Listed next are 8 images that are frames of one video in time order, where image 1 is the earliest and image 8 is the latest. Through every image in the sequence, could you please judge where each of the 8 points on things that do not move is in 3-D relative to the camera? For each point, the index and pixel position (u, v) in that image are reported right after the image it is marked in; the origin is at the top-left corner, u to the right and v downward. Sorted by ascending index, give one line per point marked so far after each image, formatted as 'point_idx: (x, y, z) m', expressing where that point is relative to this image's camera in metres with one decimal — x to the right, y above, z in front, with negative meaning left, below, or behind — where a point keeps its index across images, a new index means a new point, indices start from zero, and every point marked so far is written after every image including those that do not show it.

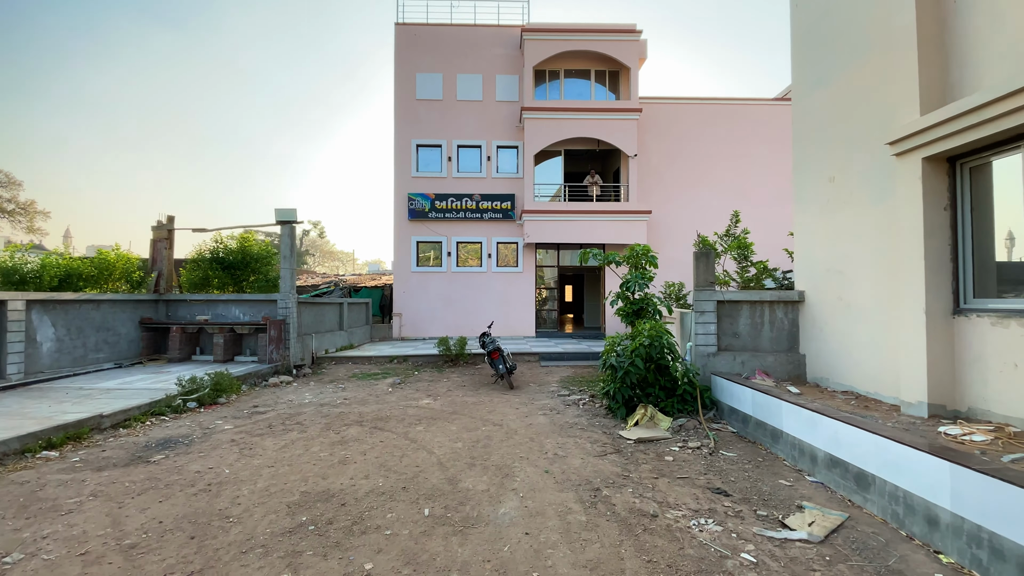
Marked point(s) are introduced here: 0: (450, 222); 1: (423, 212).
0: (-2.0, +2.1, +15.1) m
1: (-2.8, +2.4, +15.0) m
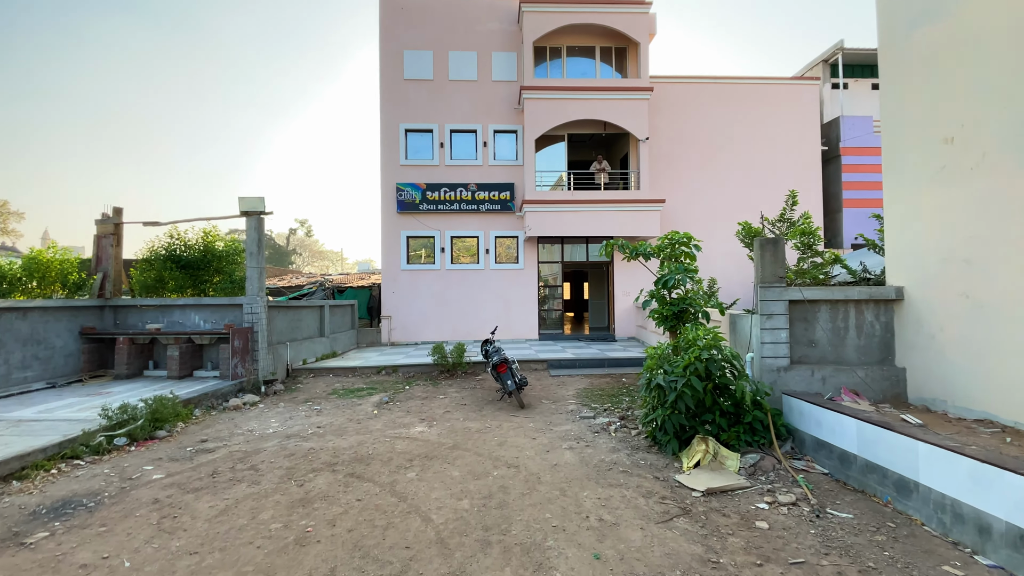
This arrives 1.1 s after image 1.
0: (-2.0, +2.1, +13.7) m
1: (-2.8, +2.4, +13.5) m
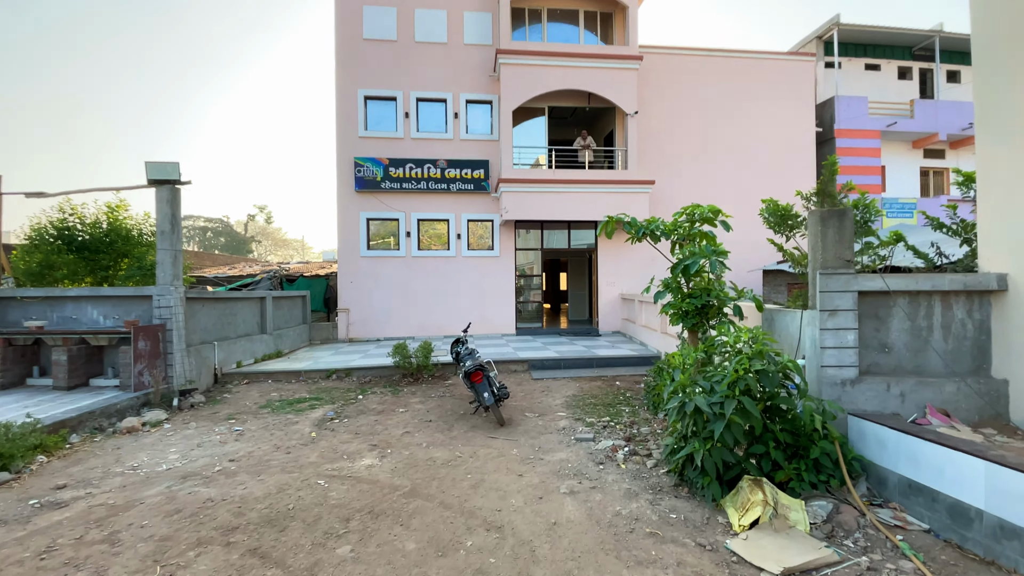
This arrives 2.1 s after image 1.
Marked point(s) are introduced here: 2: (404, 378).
0: (-2.6, +2.4, +12.1) m
1: (-3.5, +2.7, +11.9) m
2: (-1.8, -1.5, +7.7) m
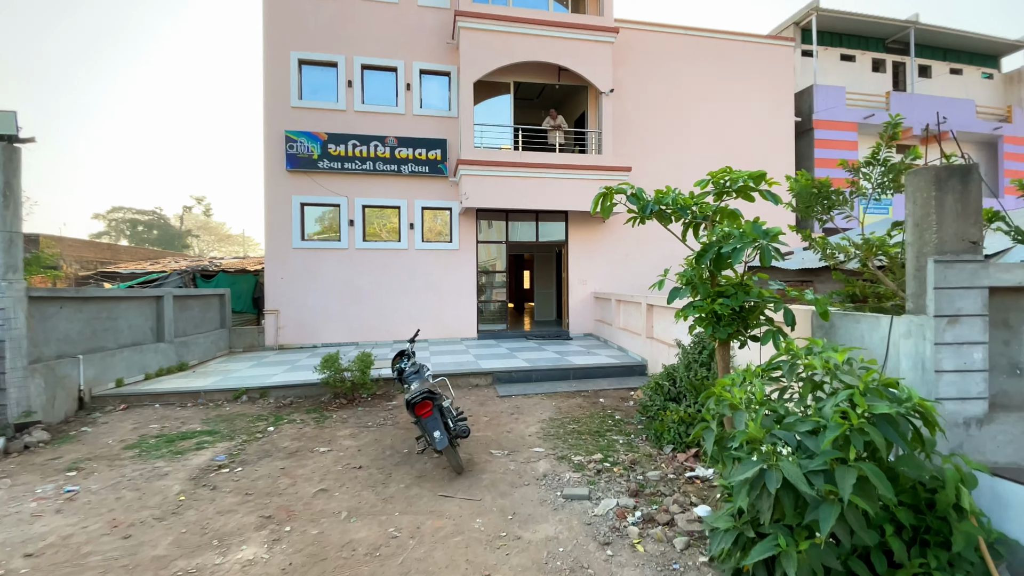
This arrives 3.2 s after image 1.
0: (-3.5, +2.4, +10.4) m
1: (-4.3, +2.7, +10.1) m
2: (-2.3, -1.4, +6.1) m
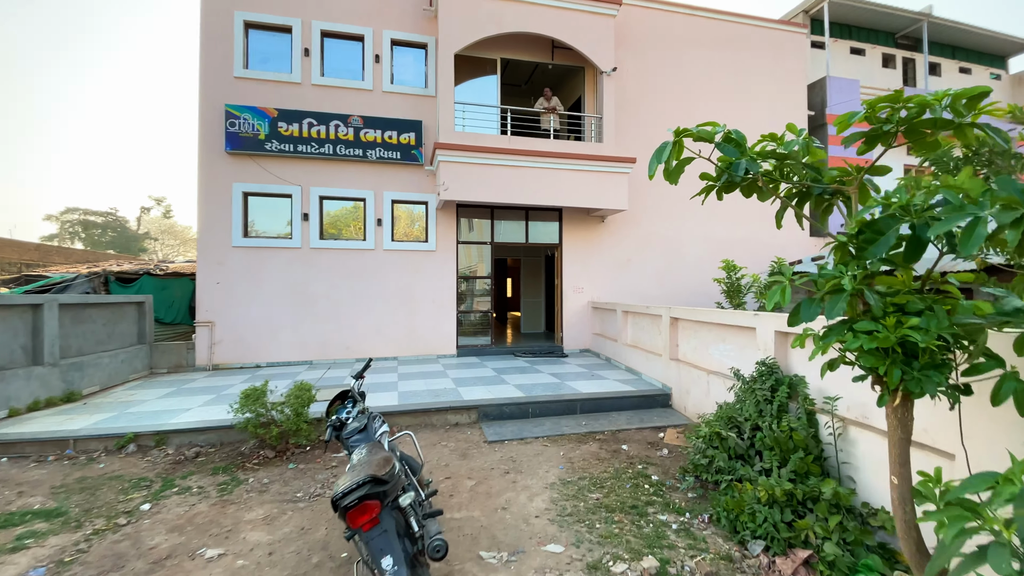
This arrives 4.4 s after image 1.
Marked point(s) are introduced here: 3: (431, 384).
0: (-3.7, +2.3, +8.7) m
1: (-4.5, +2.6, +8.4) m
2: (-2.3, -1.5, +4.4) m
3: (-1.1, -1.3, +6.6) m
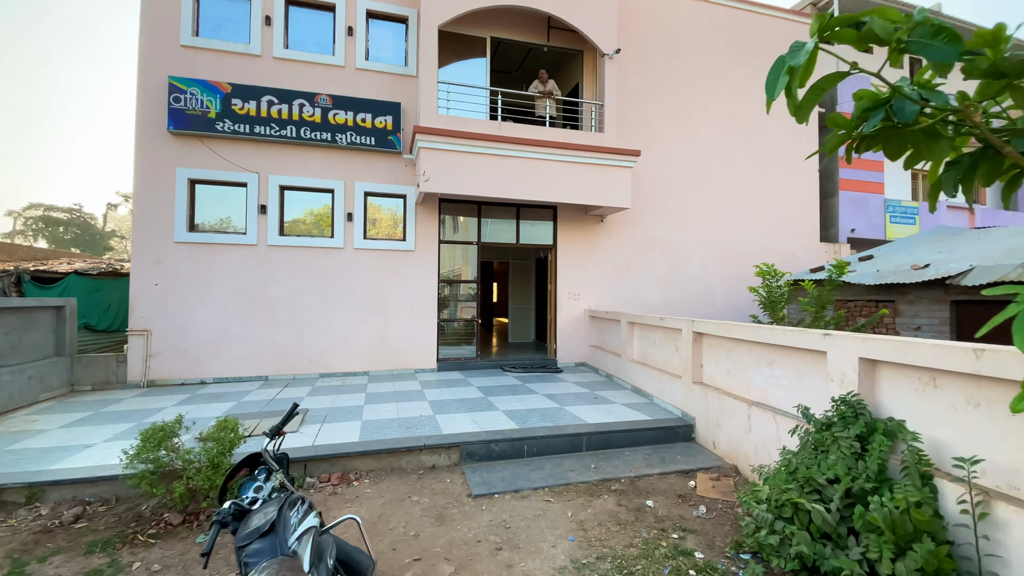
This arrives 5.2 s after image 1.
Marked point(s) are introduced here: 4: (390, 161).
0: (-3.9, +2.3, +7.5) m
1: (-4.7, +2.6, +7.2) m
2: (-2.4, -1.5, +3.2) m
3: (-1.2, -1.4, +5.5) m
4: (-2.1, +2.1, +8.0) m
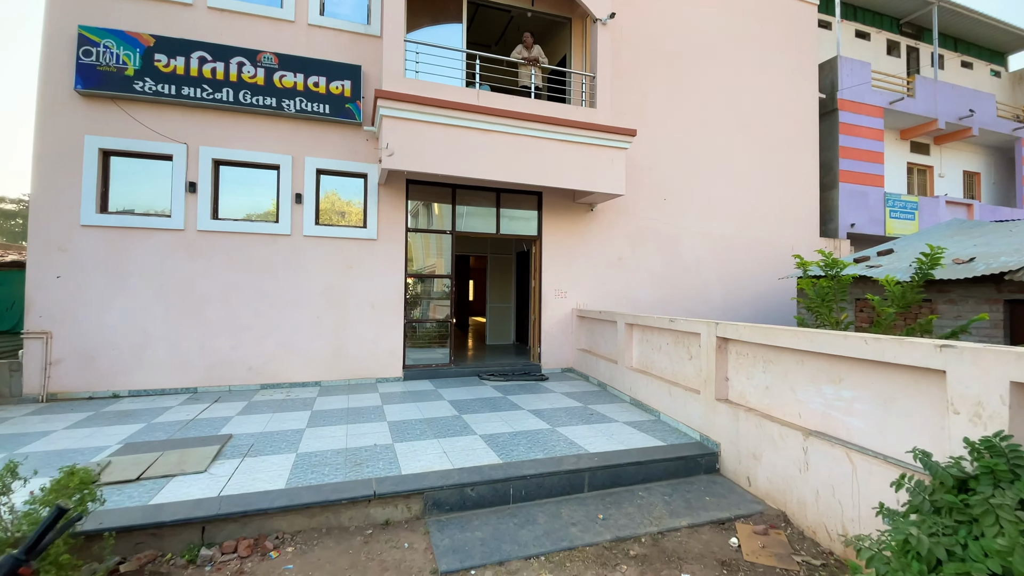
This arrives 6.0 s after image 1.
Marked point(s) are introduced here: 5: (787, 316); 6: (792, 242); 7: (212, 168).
0: (-4.1, +2.3, +6.3) m
1: (-4.9, +2.7, +5.9) m
2: (-2.4, -1.5, +2.1) m
3: (-1.4, -1.3, +4.4) m
4: (-2.3, +2.2, +6.9) m
5: (+5.4, -0.6, +9.4) m
6: (+5.6, +0.9, +9.5) m
7: (-4.0, +1.6, +6.4) m
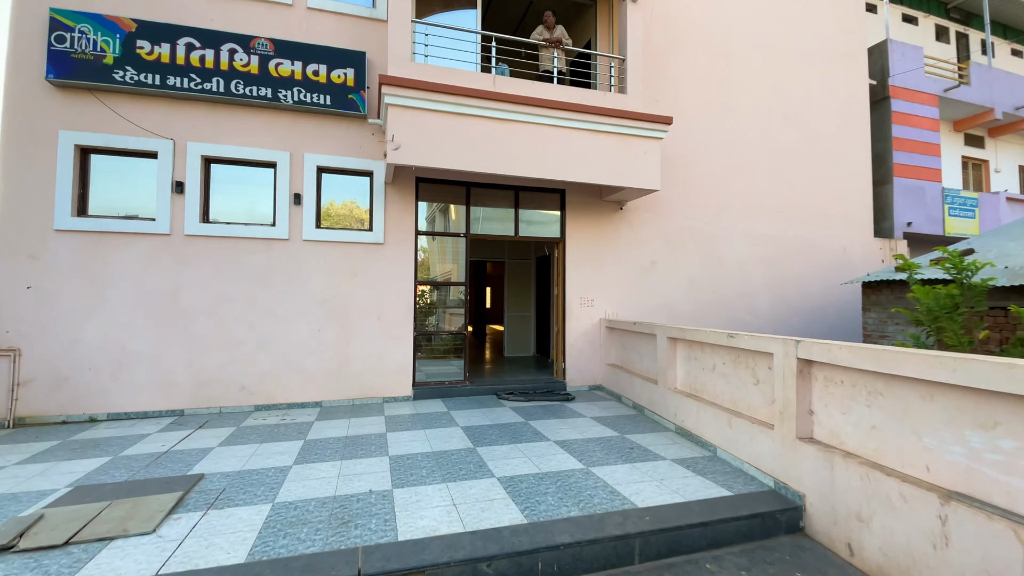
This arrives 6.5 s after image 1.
0: (-3.9, +2.2, +5.7) m
1: (-4.7, +2.5, +5.4) m
2: (-2.3, -1.5, +1.4) m
3: (-1.2, -1.4, +3.7) m
4: (-2.1, +2.1, +6.2) m
5: (+5.8, -0.7, +8.4) m
6: (+5.9, +0.8, +8.6) m
7: (-3.7, +1.5, +5.8) m
